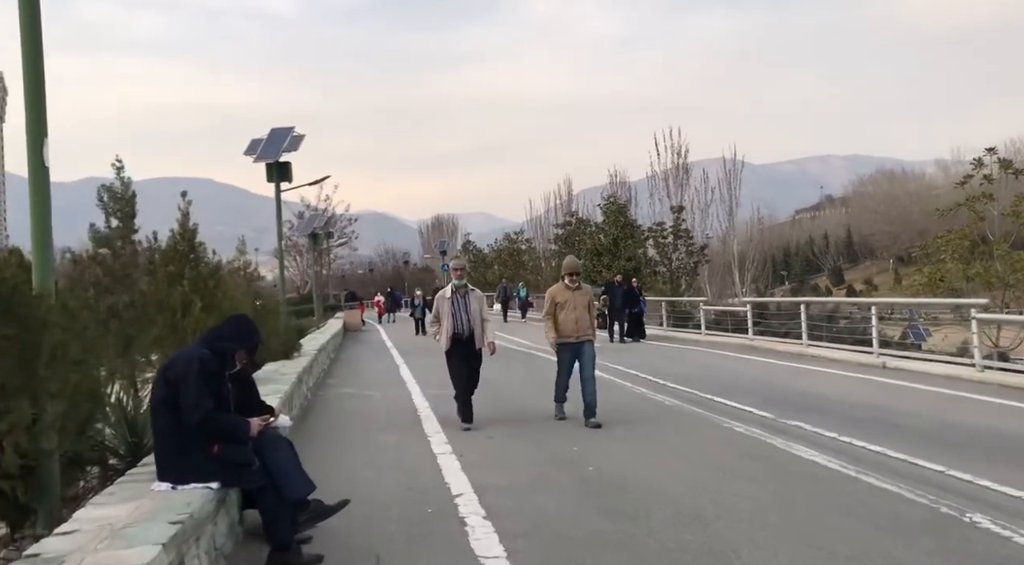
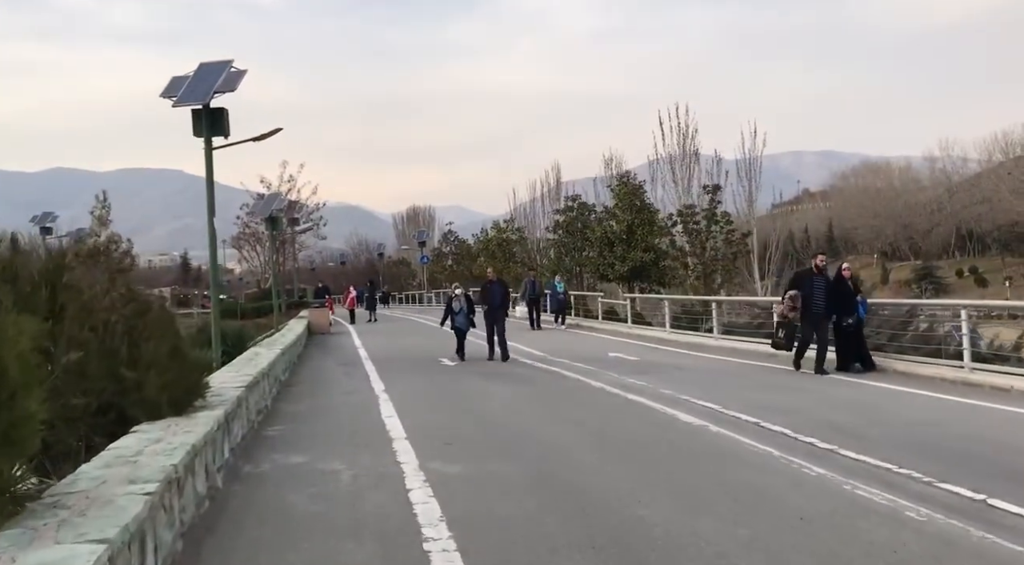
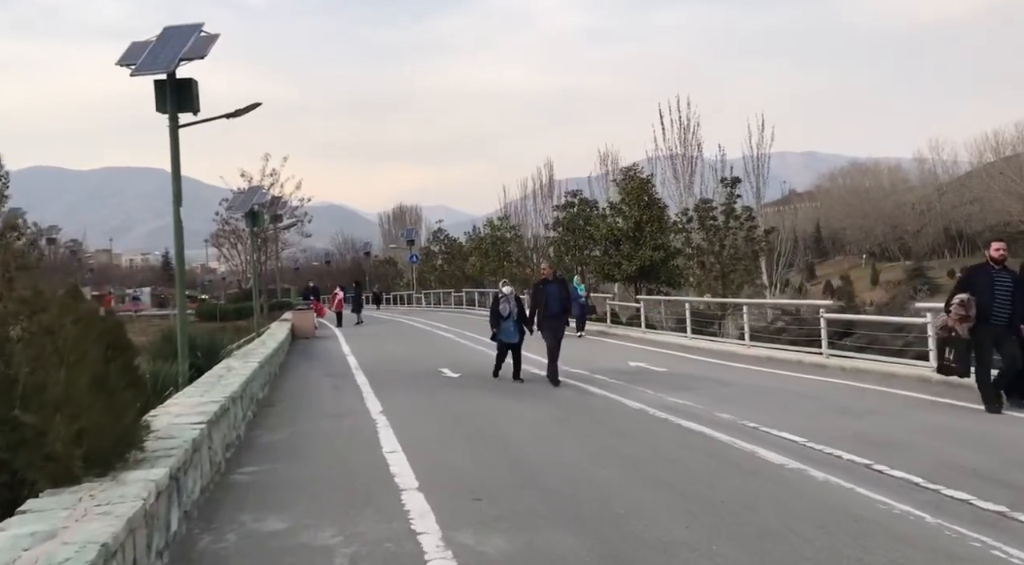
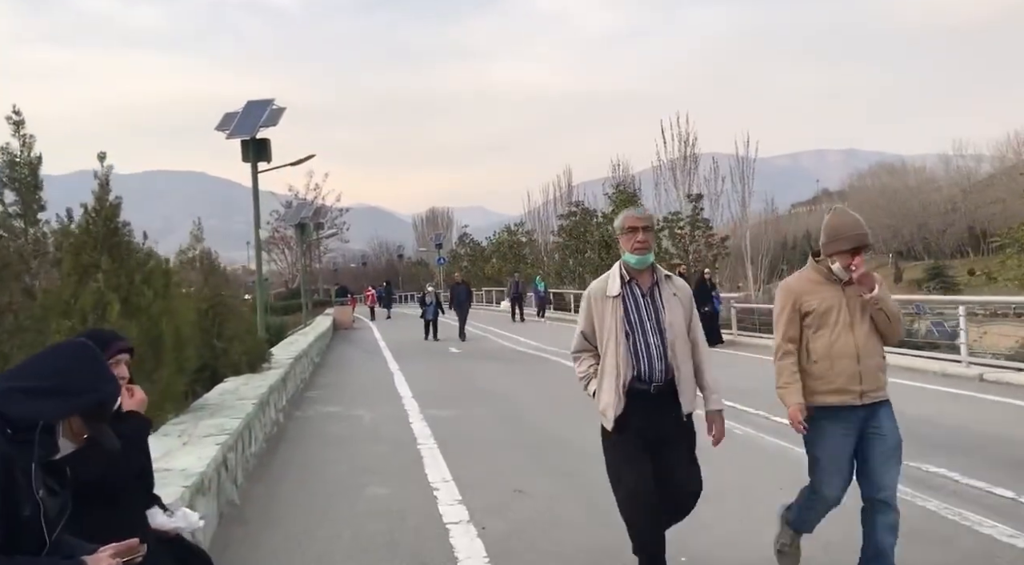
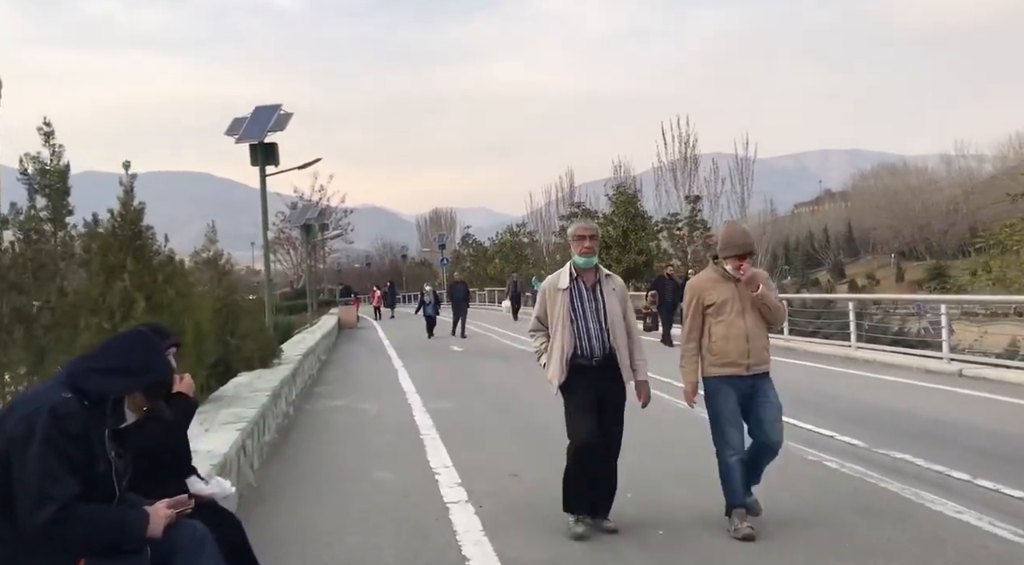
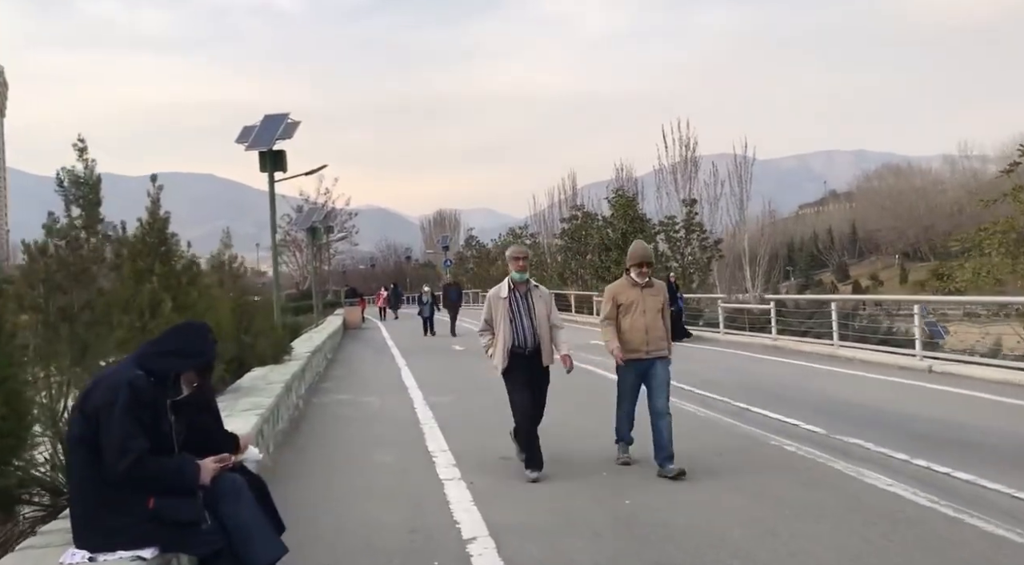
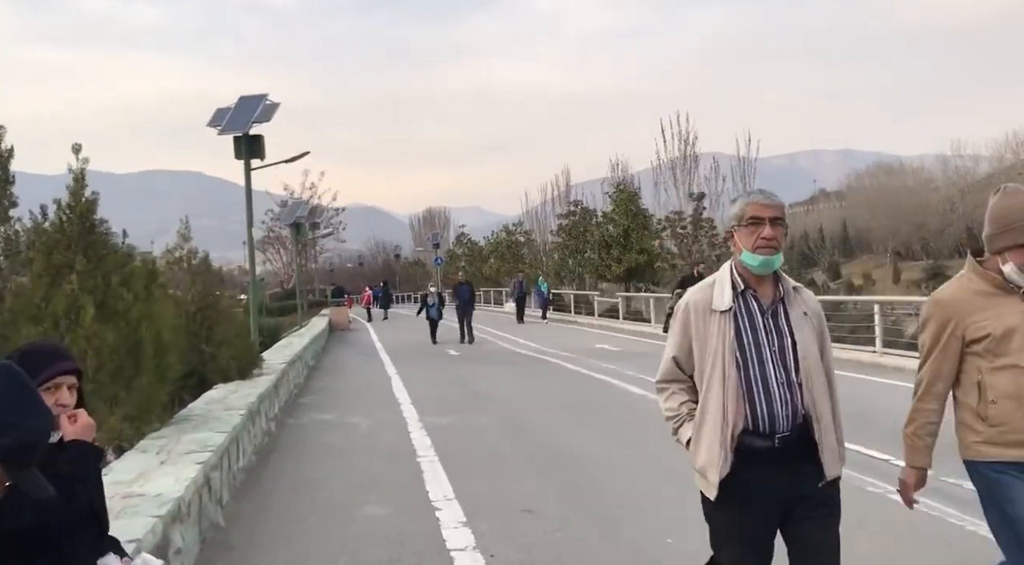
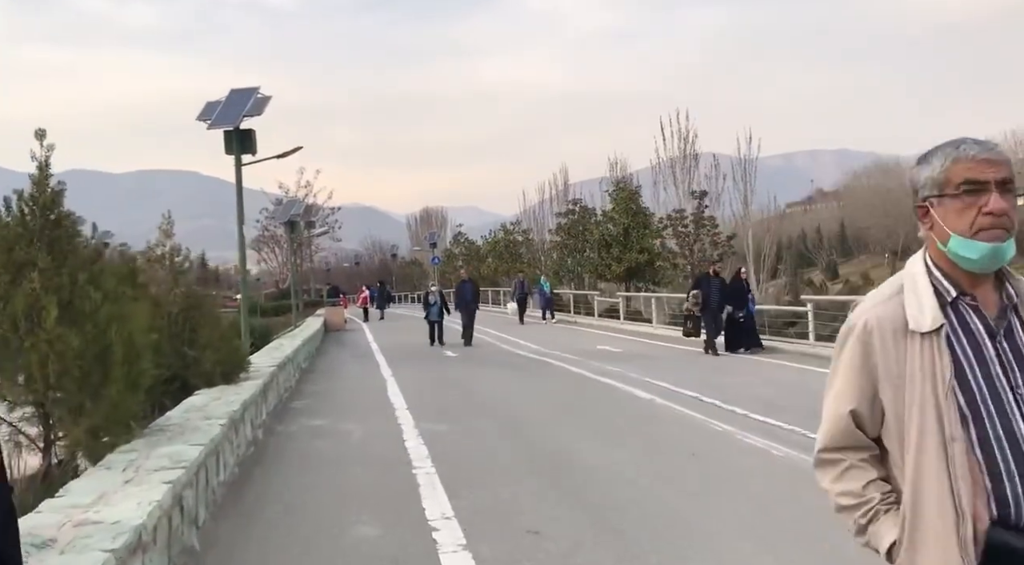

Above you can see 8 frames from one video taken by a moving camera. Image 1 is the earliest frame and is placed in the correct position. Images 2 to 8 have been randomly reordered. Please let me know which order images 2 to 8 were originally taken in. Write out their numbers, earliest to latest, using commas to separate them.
6, 5, 4, 7, 8, 2, 3
